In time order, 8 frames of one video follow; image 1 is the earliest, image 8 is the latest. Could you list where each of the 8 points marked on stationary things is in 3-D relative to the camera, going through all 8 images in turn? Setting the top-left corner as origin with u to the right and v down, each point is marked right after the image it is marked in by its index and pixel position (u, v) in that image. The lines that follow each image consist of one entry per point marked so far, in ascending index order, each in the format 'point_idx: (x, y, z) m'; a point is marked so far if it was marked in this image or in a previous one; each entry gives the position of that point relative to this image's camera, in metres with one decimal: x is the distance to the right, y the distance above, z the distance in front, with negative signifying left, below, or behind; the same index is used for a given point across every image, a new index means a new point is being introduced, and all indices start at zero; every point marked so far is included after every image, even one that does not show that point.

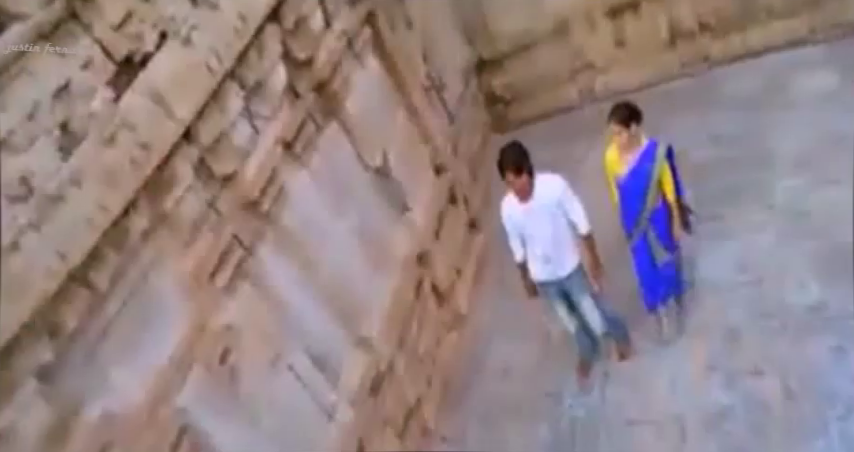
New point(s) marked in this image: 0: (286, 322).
0: (-0.5, -0.3, +2.9) m
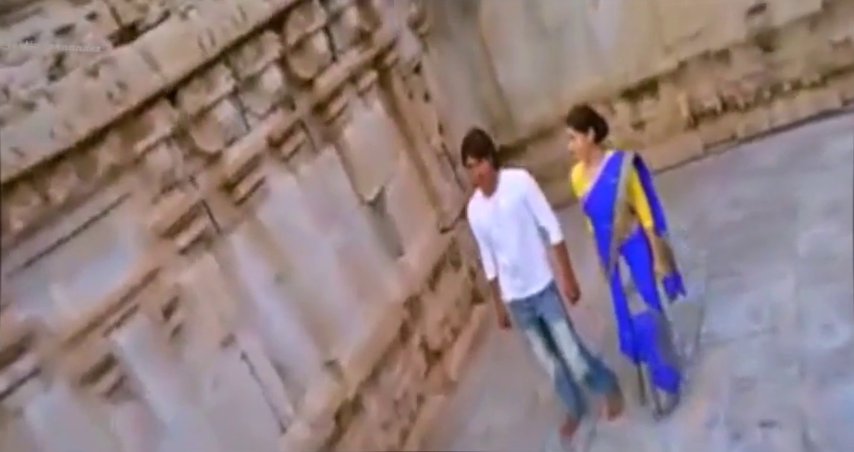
0: (-0.6, -0.3, +2.9) m
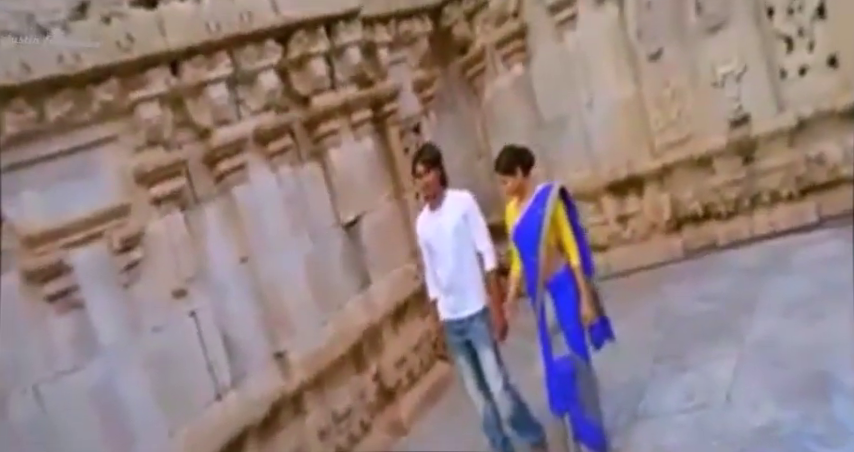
0: (-0.9, -0.2, +3.1) m
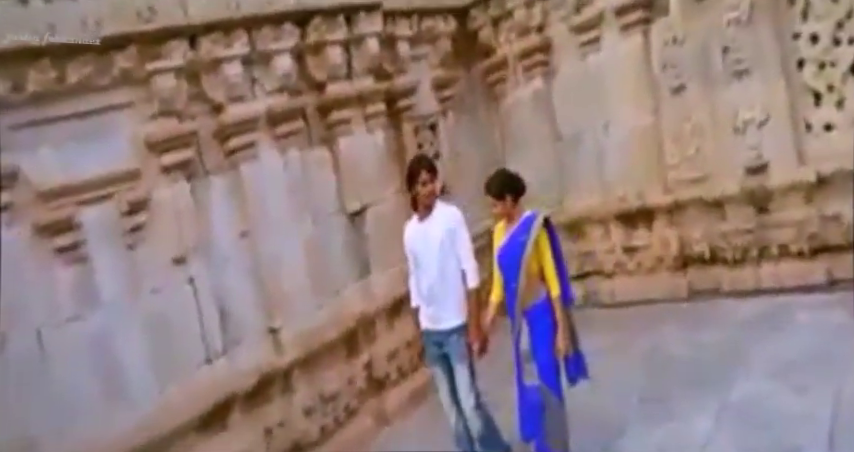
0: (-0.9, -0.1, +3.3) m
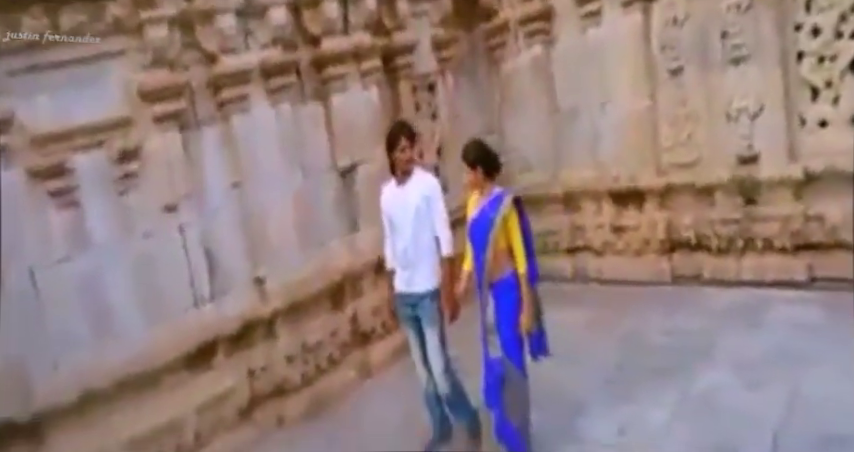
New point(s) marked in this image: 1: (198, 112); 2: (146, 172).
0: (-1.0, +0.1, +3.4) m
1: (-1.0, +0.5, +3.4) m
2: (-1.1, +0.2, +3.2) m
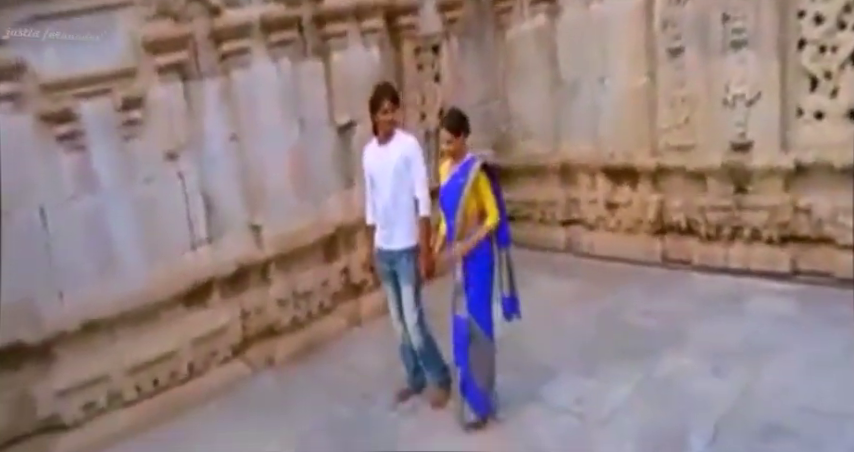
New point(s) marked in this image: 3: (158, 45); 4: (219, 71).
0: (-1.0, +0.4, +3.5) m
1: (-1.0, +0.7, +3.5) m
2: (-1.2, +0.5, +3.3) m
3: (-1.1, +0.8, +3.3) m
4: (-0.9, +0.7, +3.5) m
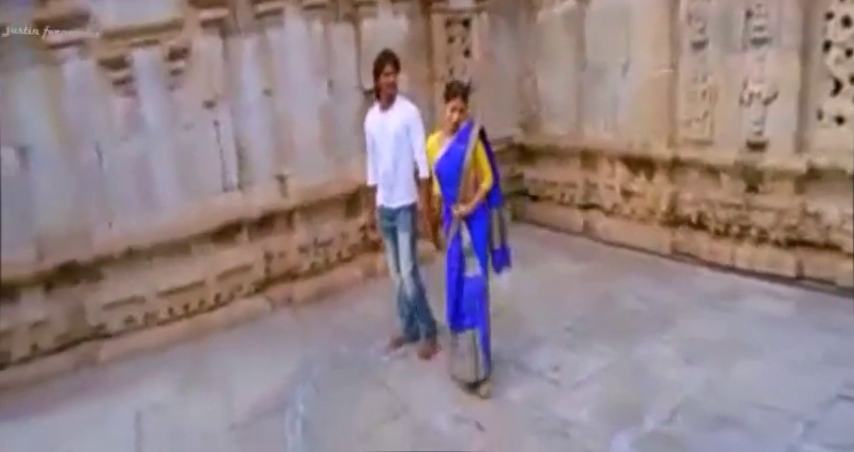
0: (-1.0, +0.6, +3.8) m
1: (-0.9, +1.0, +3.8) m
2: (-1.1, +0.8, +3.6) m
3: (-1.0, +1.0, +3.6) m
4: (-0.8, +1.0, +3.8) m
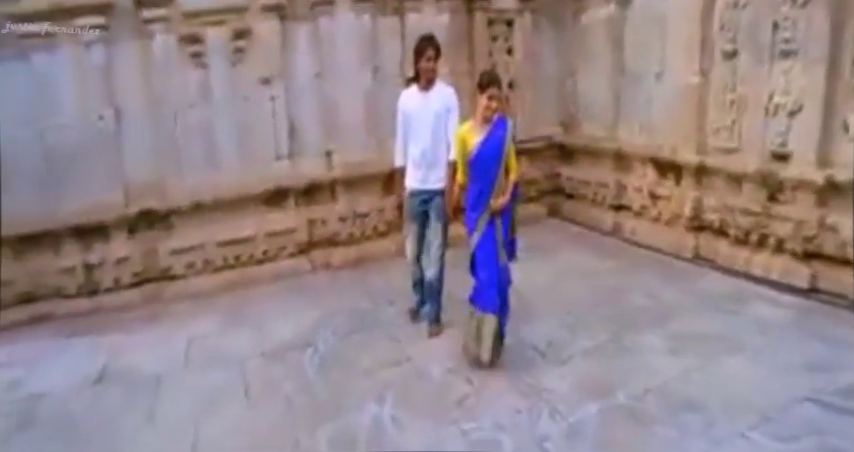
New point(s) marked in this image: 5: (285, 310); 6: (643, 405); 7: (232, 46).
0: (-0.7, +0.8, +4.2) m
1: (-0.7, +1.1, +4.1) m
2: (-0.9, +0.9, +4.0) m
3: (-0.8, +1.2, +4.0) m
4: (-0.6, +1.1, +4.2) m
5: (-0.7, -0.4, +3.9) m
6: (+0.8, -0.7, +2.9) m
7: (-1.0, +1.0, +4.0) m
